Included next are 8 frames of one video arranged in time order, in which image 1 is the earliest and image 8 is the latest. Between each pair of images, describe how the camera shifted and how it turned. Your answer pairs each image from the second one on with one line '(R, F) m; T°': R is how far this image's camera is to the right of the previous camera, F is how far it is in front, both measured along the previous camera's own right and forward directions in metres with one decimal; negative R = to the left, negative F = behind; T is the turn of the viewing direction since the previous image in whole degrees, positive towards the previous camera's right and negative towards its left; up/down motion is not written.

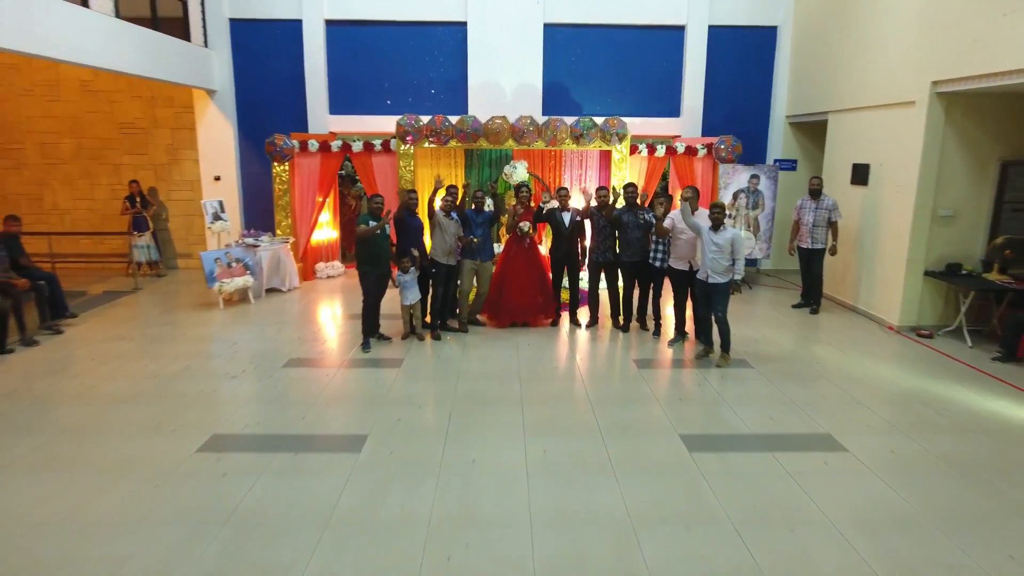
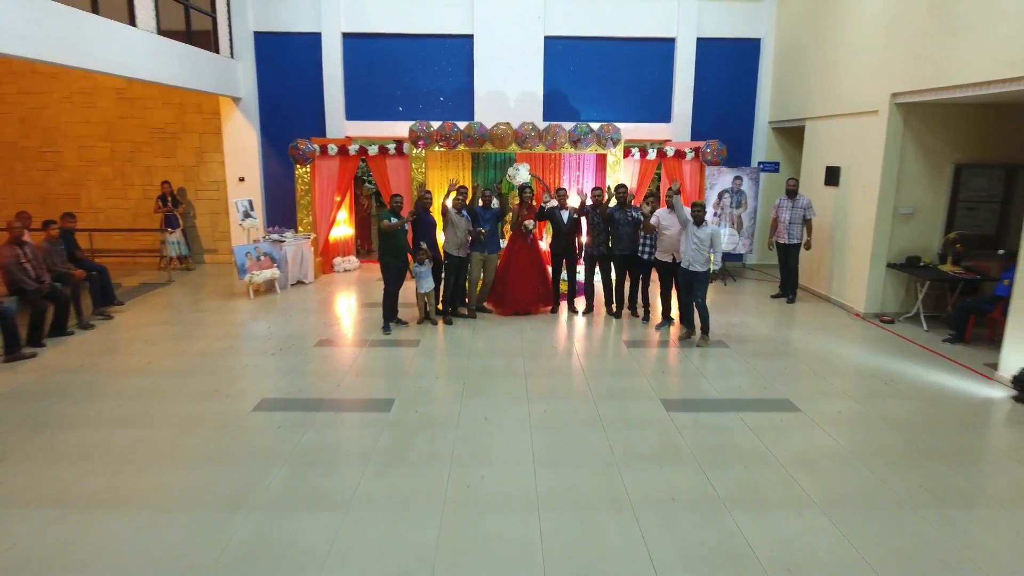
(0.0, -0.8) m; 0°
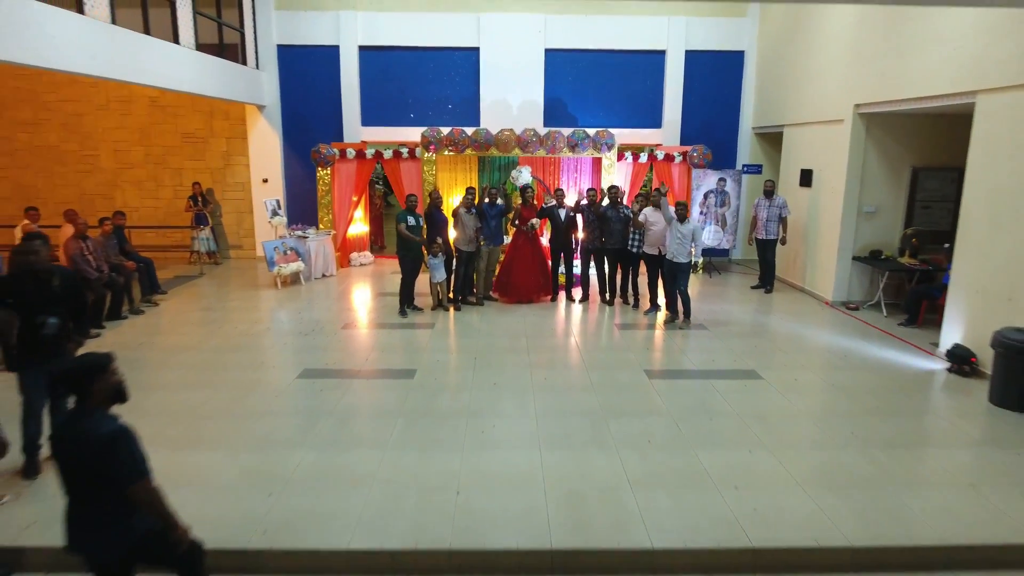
(0.0, -0.9) m; 0°
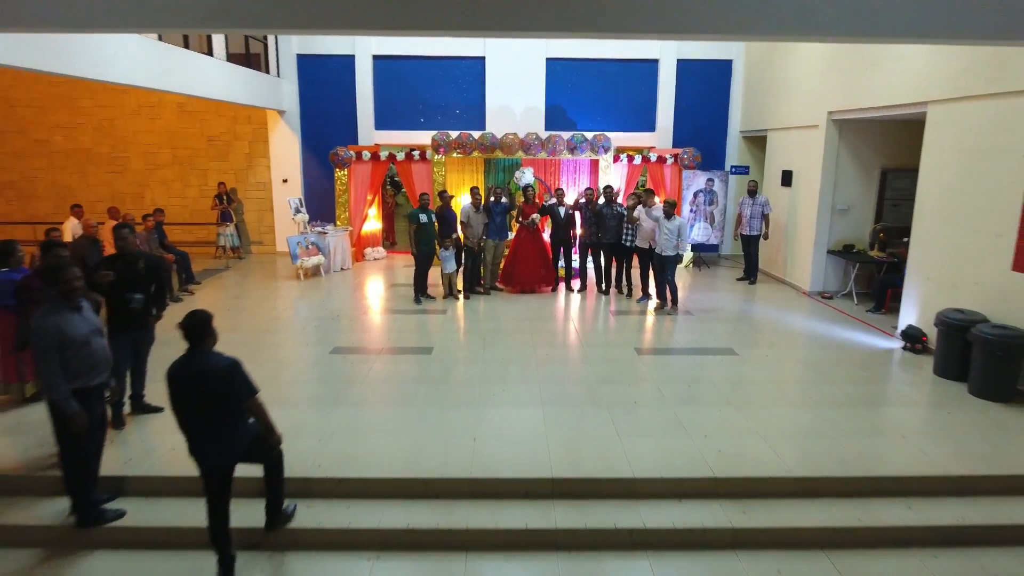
(0.0, -0.8) m; 0°
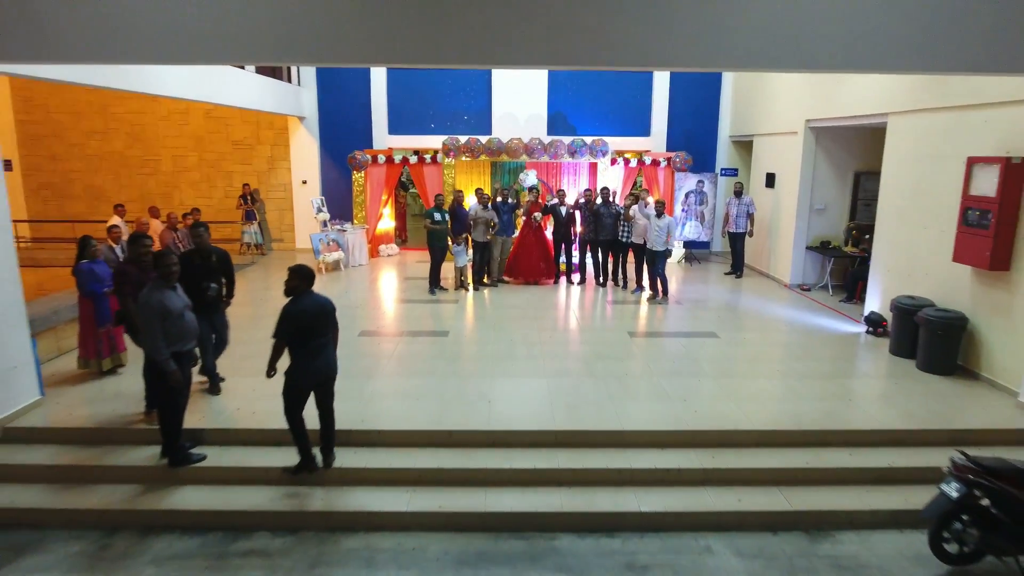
(-0.1, -0.9) m; 0°
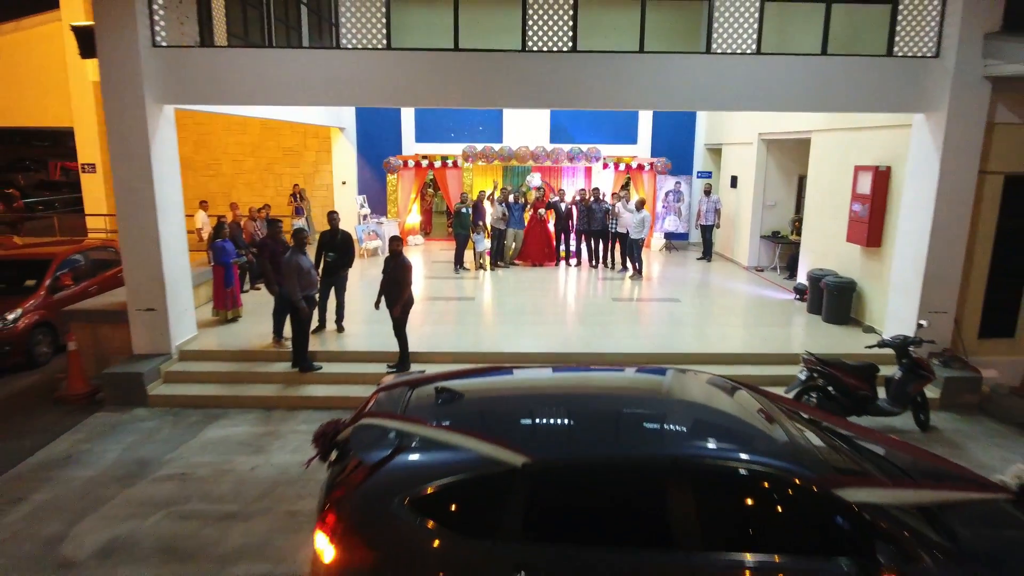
(-0.1, -2.4) m; 0°
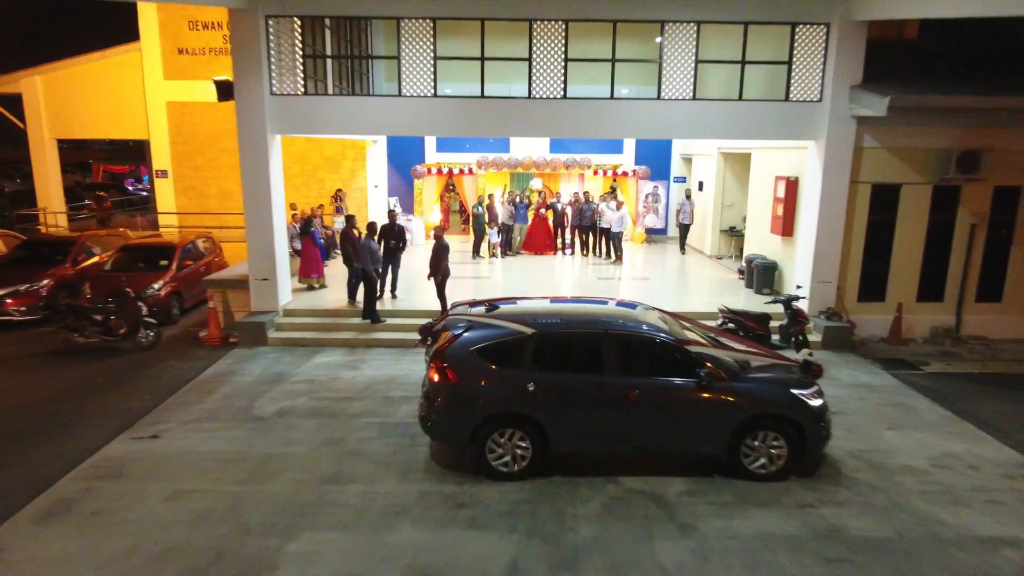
(-0.1, -3.0) m; 0°
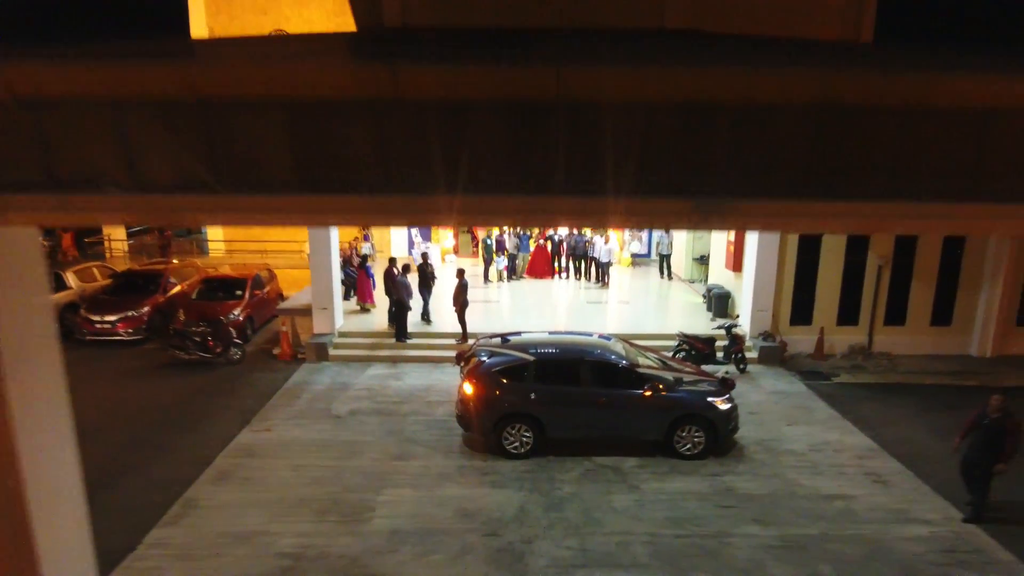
(-0.1, -2.9) m; 0°
